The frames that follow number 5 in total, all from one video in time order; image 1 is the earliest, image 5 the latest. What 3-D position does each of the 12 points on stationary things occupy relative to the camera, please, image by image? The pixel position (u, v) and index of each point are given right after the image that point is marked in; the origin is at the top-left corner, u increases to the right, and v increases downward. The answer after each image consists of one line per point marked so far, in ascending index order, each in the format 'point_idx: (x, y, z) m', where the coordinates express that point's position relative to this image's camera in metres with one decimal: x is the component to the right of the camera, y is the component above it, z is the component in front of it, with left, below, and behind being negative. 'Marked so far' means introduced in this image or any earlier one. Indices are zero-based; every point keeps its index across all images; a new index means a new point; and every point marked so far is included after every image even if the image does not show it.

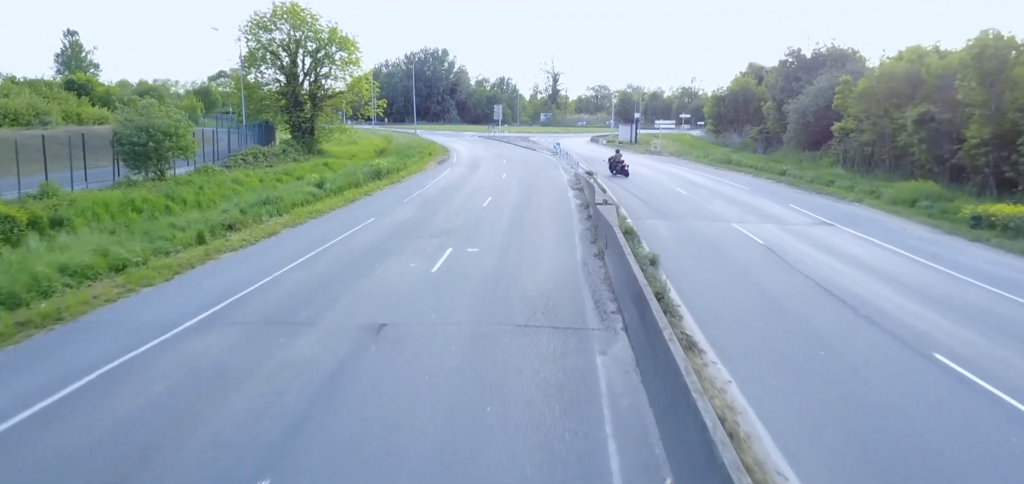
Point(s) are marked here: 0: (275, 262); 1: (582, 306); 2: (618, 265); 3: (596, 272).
0: (-5.3, -0.5, +16.0) m
1: (+1.3, -1.2, +12.5) m
2: (+2.2, -0.5, +14.3) m
3: (+1.9, -0.7, +15.3) m
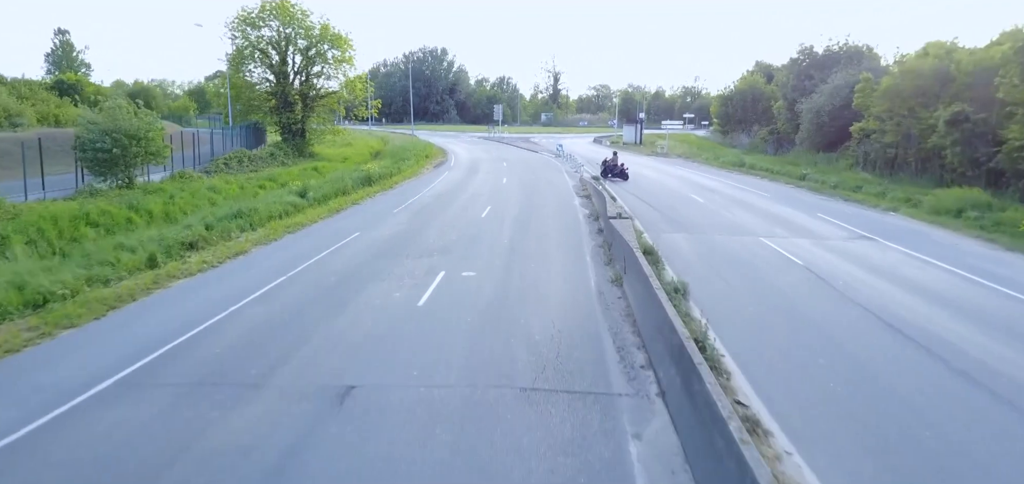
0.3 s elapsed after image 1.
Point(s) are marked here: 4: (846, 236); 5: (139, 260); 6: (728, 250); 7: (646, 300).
0: (-5.3, -1.0, +13.6) m
1: (+1.3, -1.6, +10.0) m
2: (+2.2, -1.0, +11.8) m
3: (+2.0, -1.2, +12.9) m
4: (+9.7, +0.1, +20.0) m
5: (-7.9, -0.4, +14.8) m
6: (+5.7, -0.2, +18.1) m
7: (+2.2, -1.0, +11.6) m
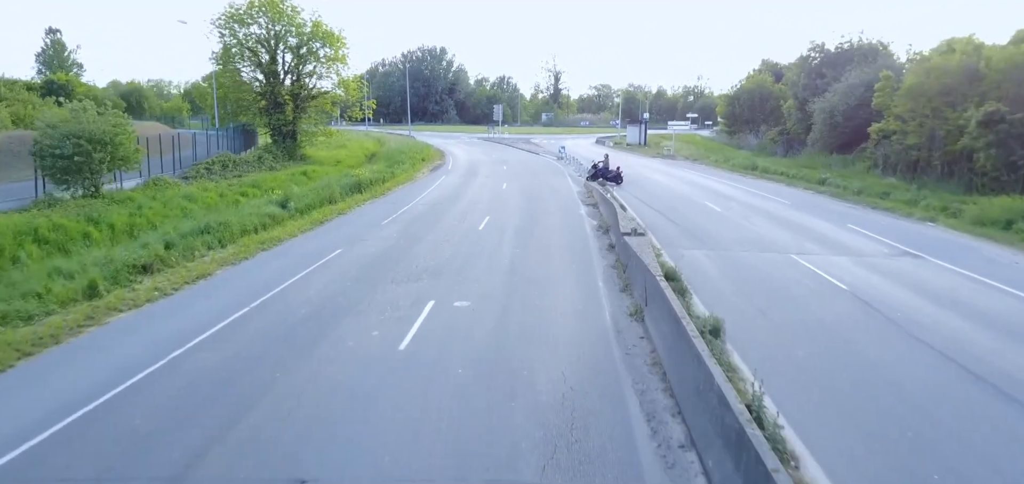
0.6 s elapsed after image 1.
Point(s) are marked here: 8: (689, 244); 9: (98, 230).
0: (-5.3, -1.4, +11.4) m
1: (+1.3, -2.1, +7.9) m
2: (+2.3, -1.4, +9.7) m
3: (+2.0, -1.6, +10.8) m
4: (+9.7, -0.3, +17.9) m
5: (-7.9, -0.9, +12.7) m
6: (+5.7, -0.7, +16.0) m
7: (+2.2, -1.4, +9.4) m
8: (+4.9, 0.0, +19.0) m
9: (-11.1, +0.3, +18.6) m
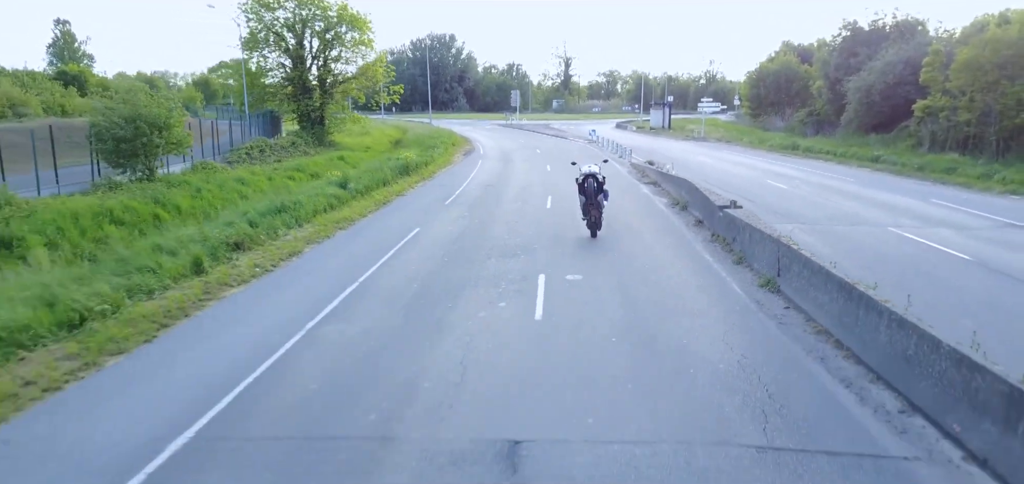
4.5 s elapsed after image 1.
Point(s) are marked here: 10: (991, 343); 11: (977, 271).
0: (-3.2, -1.0, +10.9) m
1: (+3.4, -1.6, +7.3) m
2: (+4.3, -0.9, +9.1) m
3: (+4.1, -1.1, +10.2) m
4: (+11.9, +0.4, +17.2) m
5: (-5.8, -0.4, +12.1) m
6: (+7.8, 0.0, +15.3) m
7: (+4.3, -0.9, +8.8) m
8: (+7.0, +0.6, +18.4) m
9: (-9.0, +0.8, +18.0) m
10: (+6.2, -1.3, +9.0) m
11: (+8.7, -0.6, +13.0) m
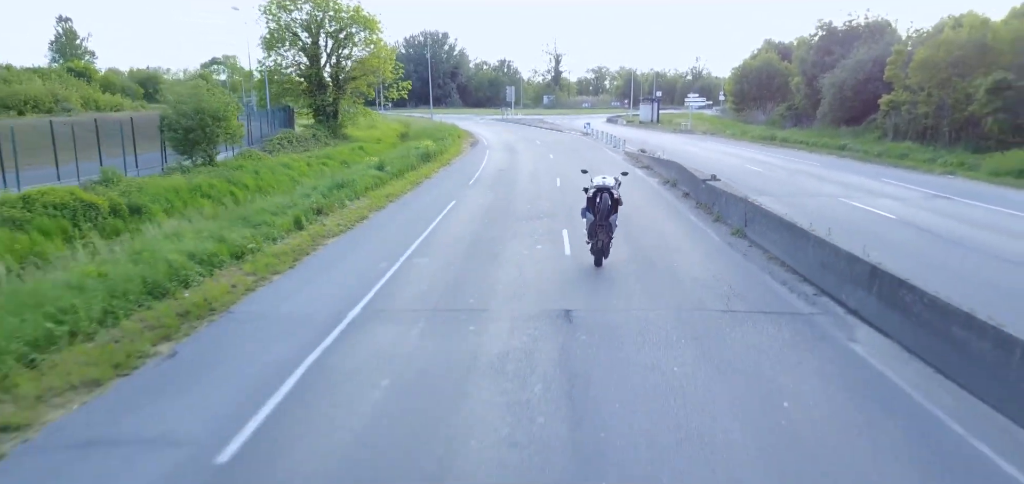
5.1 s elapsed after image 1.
0: (-2.5, -0.1, +14.5) m
1: (+4.2, -0.8, +11.0) m
2: (+5.1, 0.0, +12.8) m
3: (+4.8, -0.2, +13.9) m
4: (+12.5, +1.4, +21.1) m
5: (-5.1, +0.4, +15.7) m
6: (+8.4, +0.9, +19.1) m
7: (+5.1, 0.0, +12.6) m
8: (+7.6, +1.6, +22.2) m
9: (-8.4, +1.6, +21.5) m
10: (+7.0, -0.4, +12.8) m
11: (+9.4, +0.4, +16.8) m
